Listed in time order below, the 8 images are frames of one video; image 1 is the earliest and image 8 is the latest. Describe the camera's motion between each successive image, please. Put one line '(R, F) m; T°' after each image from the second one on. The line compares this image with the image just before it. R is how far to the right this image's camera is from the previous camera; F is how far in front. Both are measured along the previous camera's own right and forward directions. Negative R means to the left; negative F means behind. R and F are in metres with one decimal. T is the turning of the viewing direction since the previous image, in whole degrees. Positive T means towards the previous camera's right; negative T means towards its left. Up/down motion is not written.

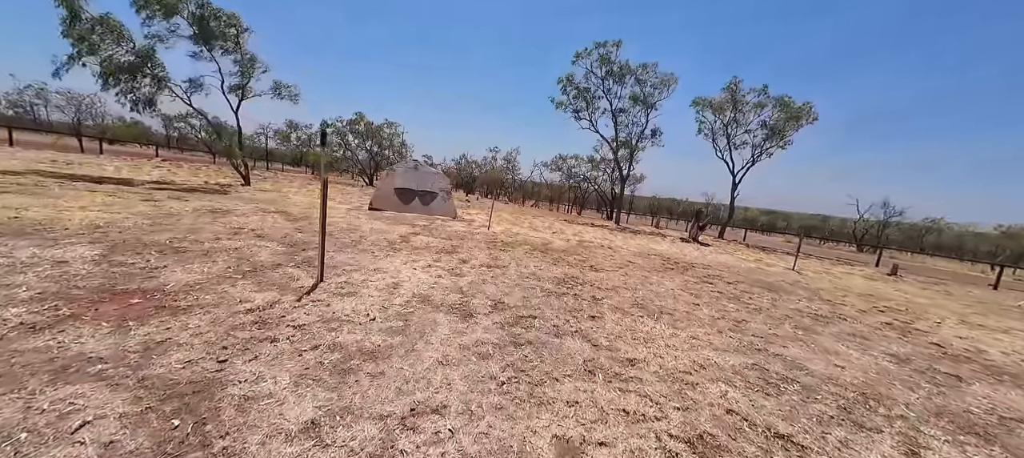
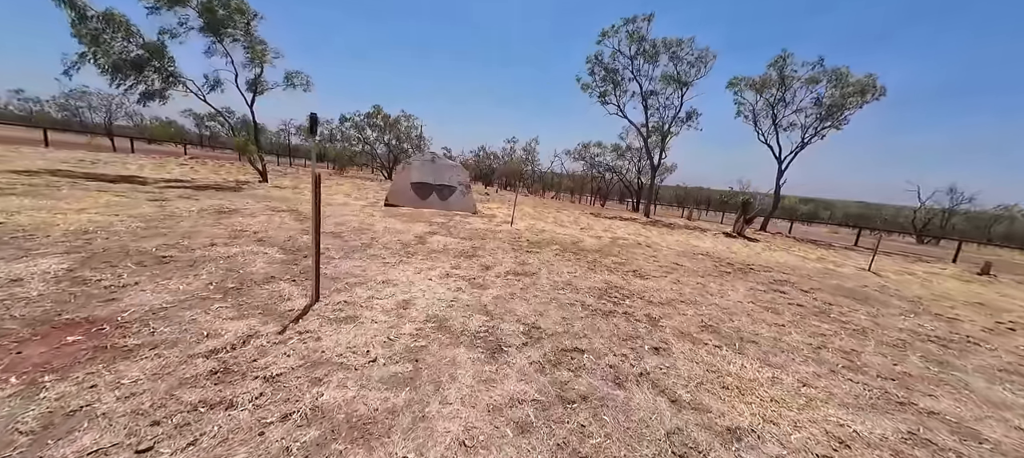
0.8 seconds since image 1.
(-0.2, +0.9) m; -3°
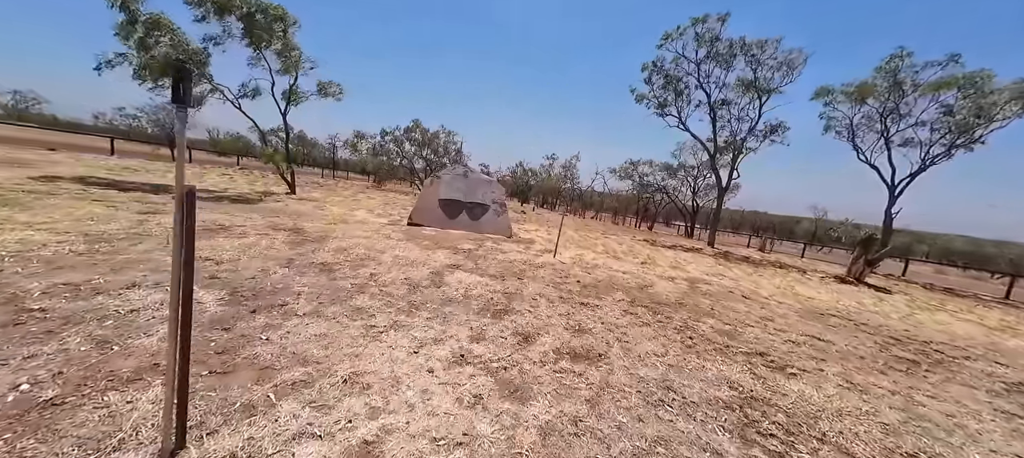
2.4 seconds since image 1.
(-0.2, +1.9) m; -6°
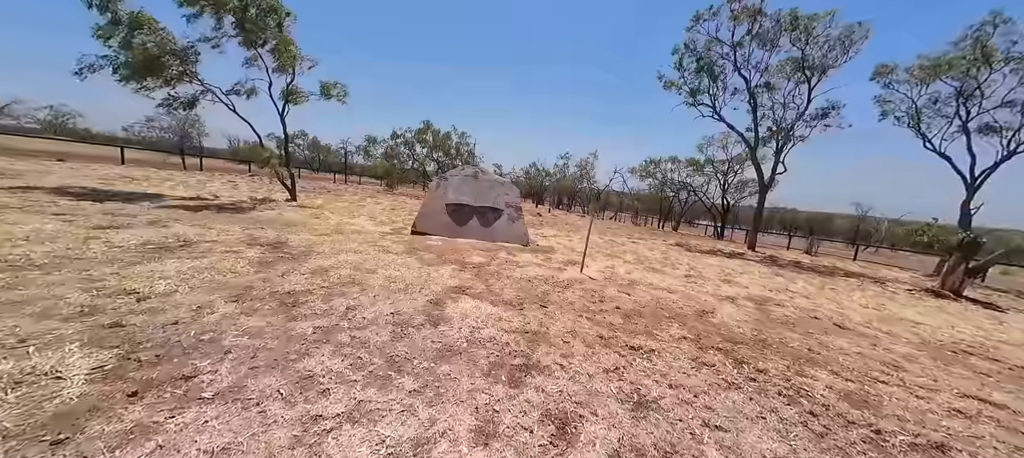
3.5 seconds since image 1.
(-0.1, +1.3) m; -2°
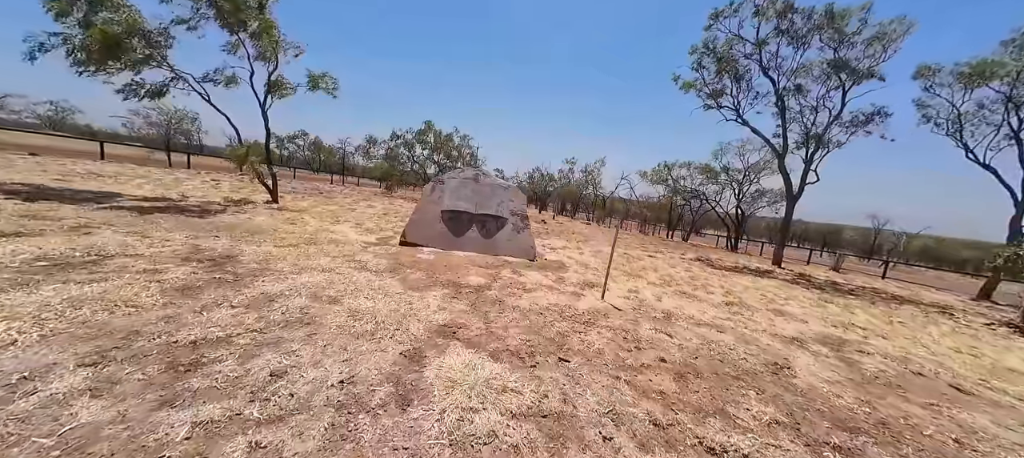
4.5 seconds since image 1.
(-0.1, +1.2) m; 0°
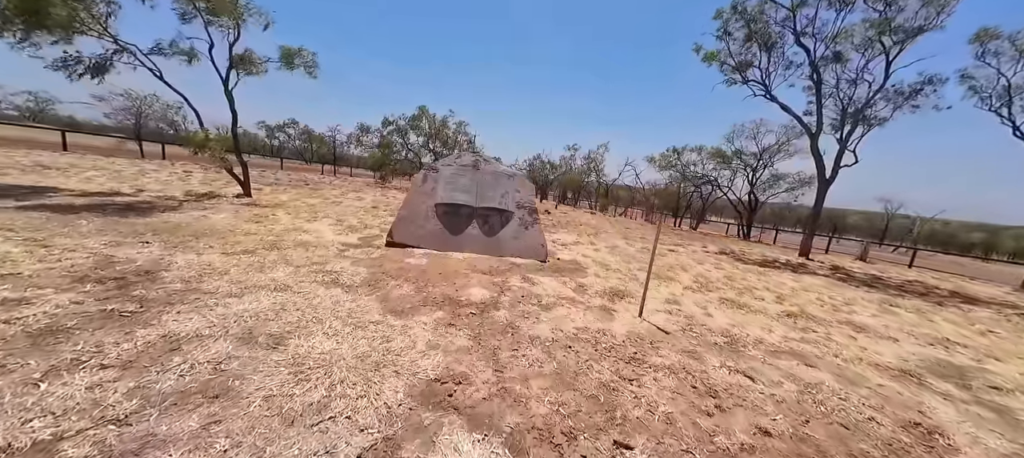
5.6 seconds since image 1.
(-0.2, +1.2) m; 0°
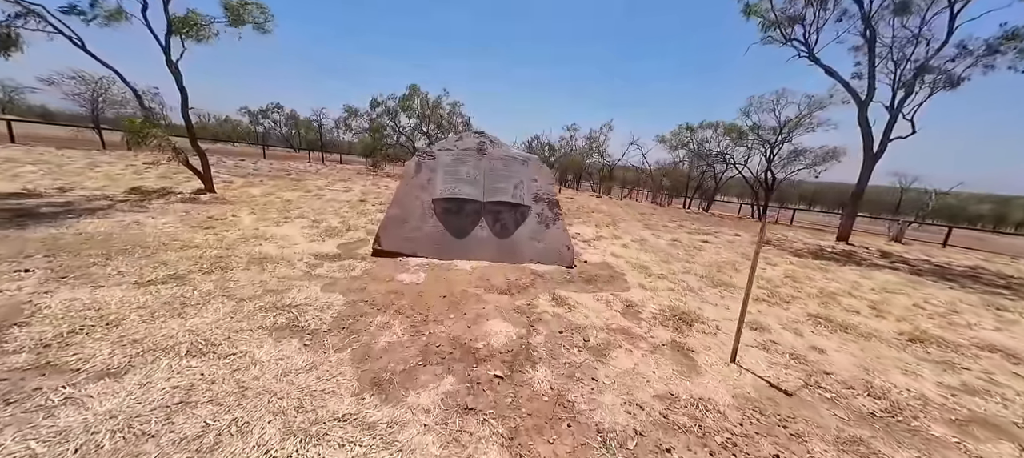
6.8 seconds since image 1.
(-0.3, +1.4) m; 0°
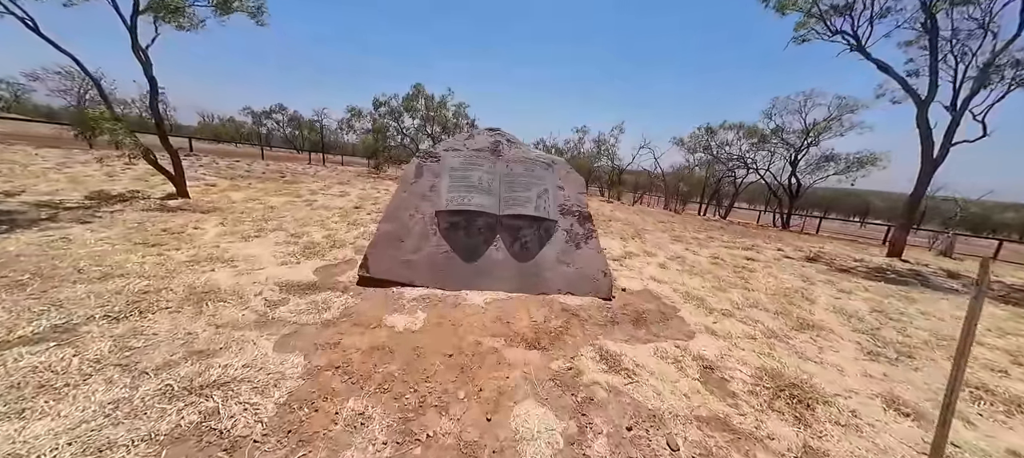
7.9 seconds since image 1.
(-0.3, +1.1) m; -1°
